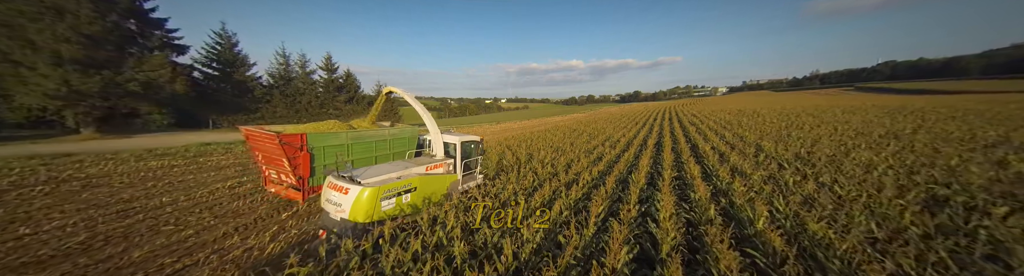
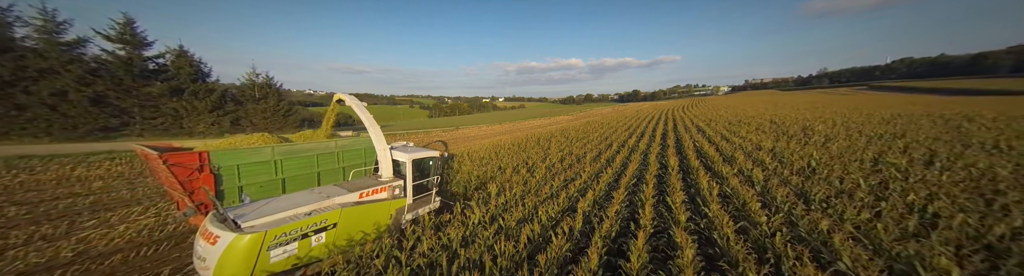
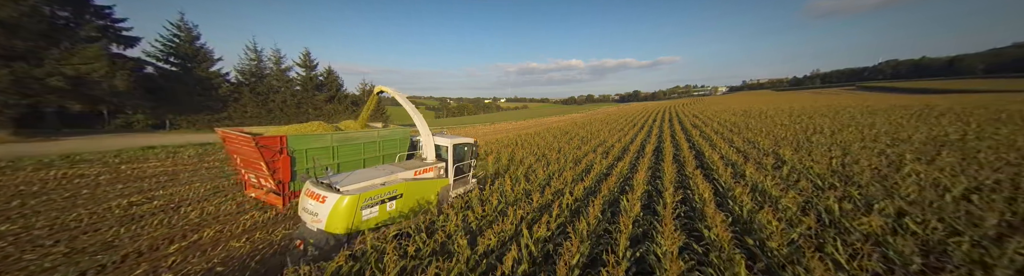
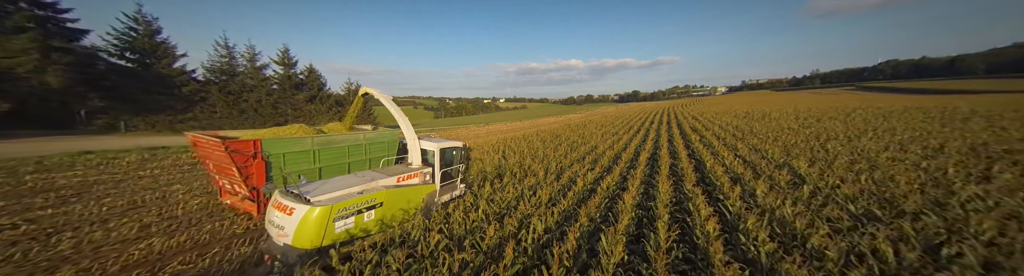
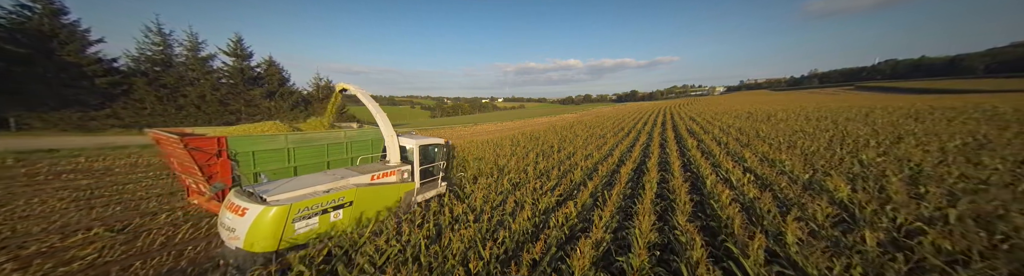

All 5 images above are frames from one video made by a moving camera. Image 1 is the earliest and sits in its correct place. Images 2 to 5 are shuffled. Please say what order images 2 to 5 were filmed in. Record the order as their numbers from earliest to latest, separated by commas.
3, 4, 5, 2
